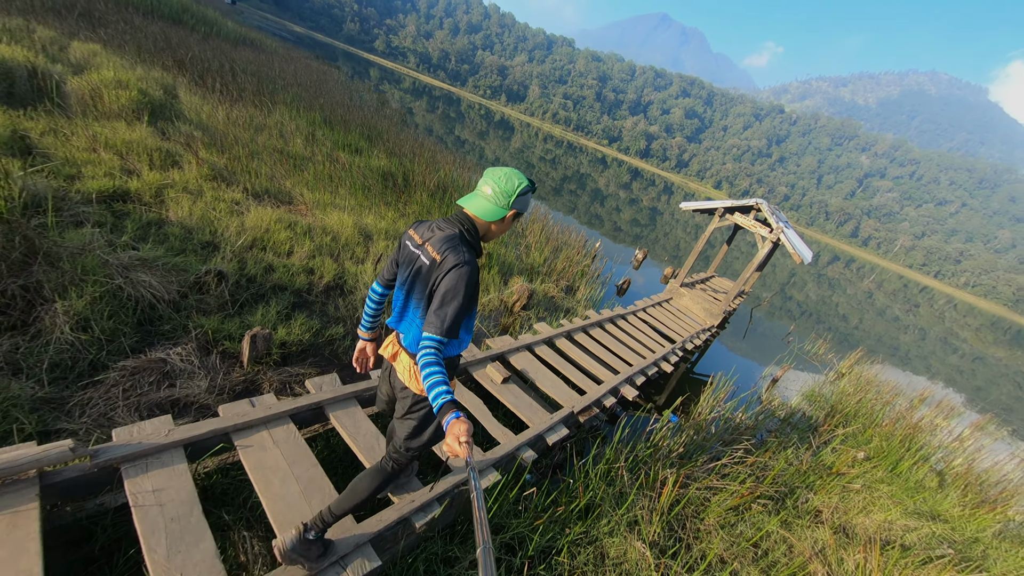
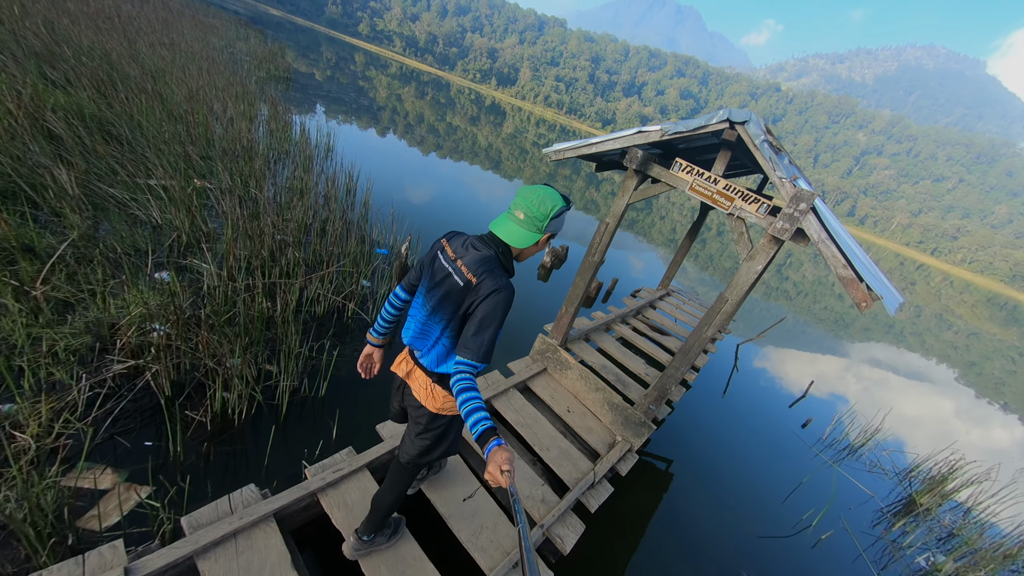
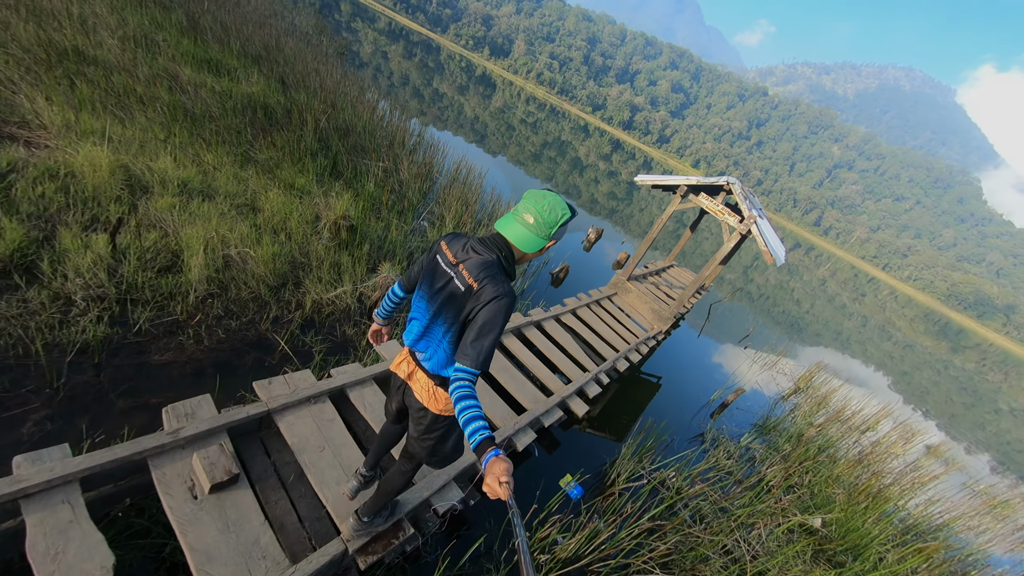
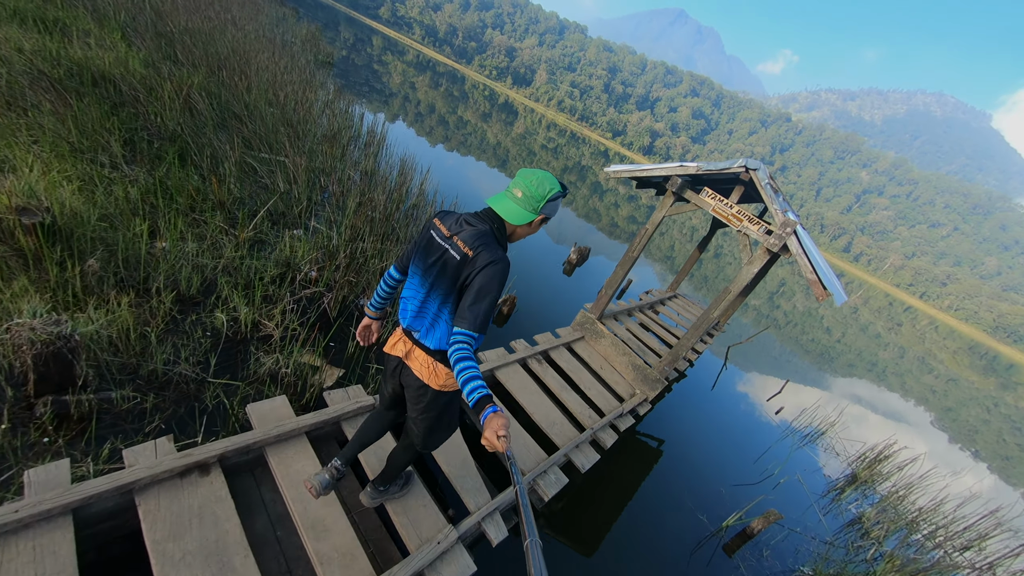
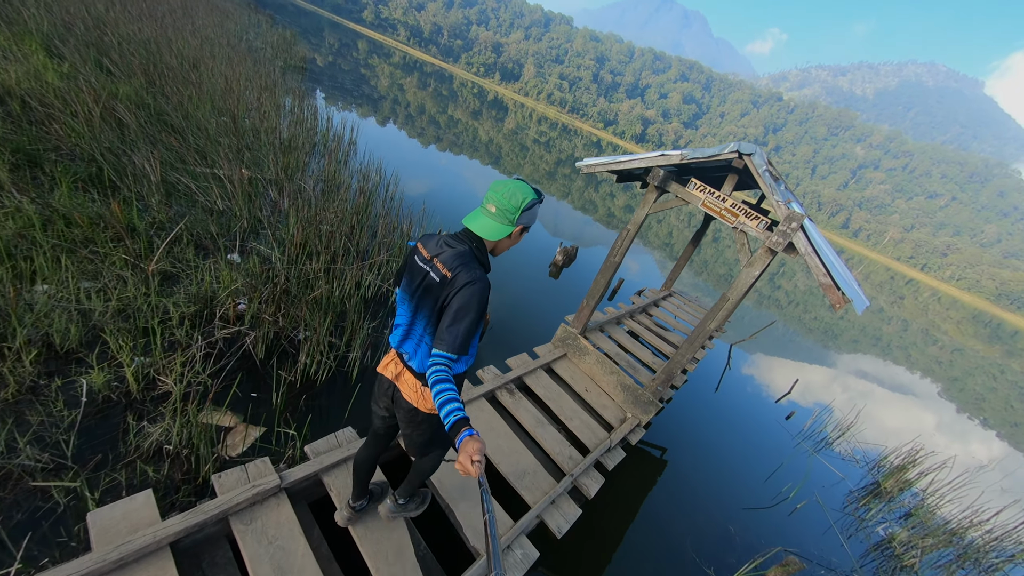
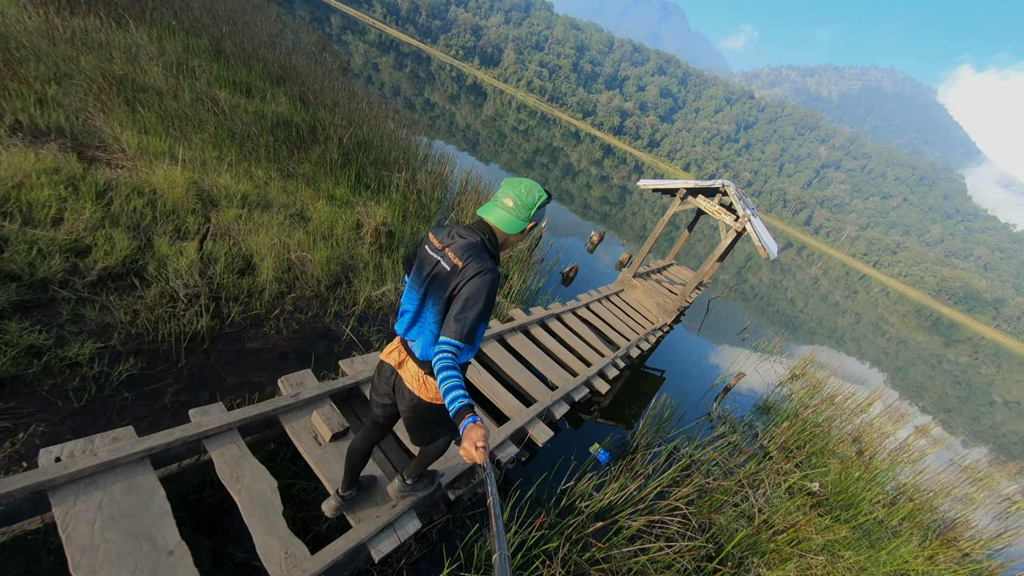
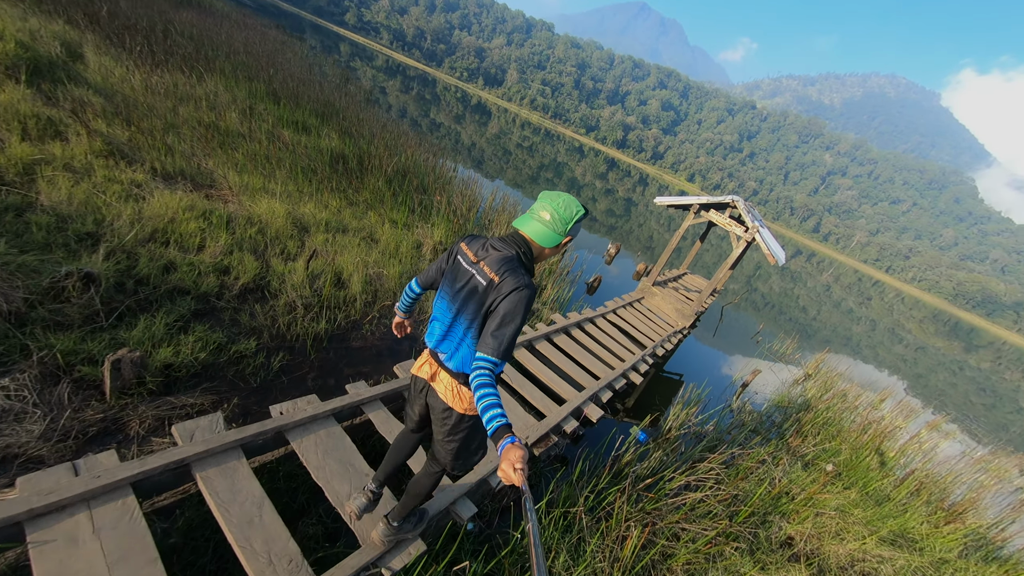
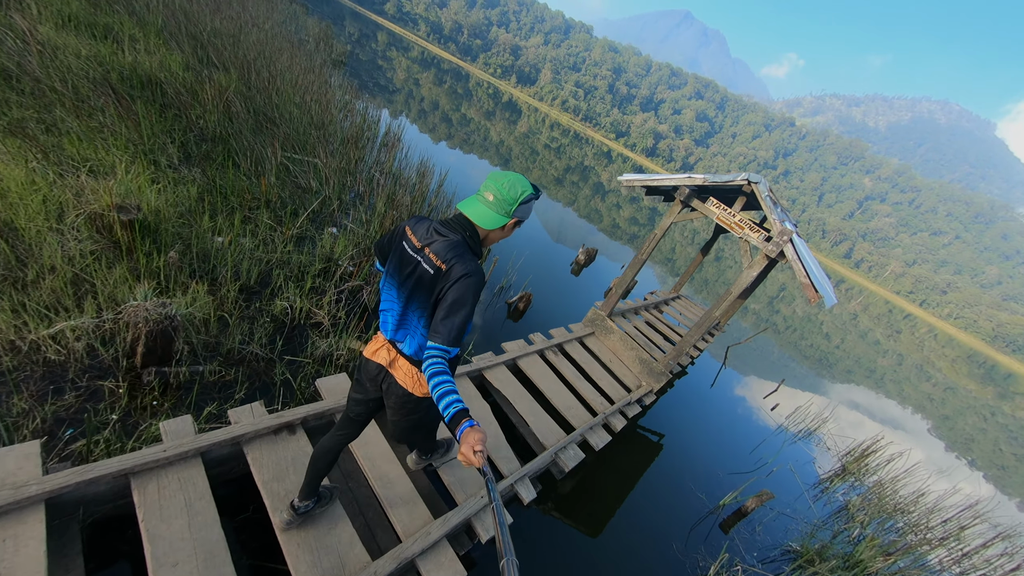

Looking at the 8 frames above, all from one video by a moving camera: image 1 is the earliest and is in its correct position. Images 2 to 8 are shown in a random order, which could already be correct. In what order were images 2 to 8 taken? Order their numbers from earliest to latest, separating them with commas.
7, 6, 3, 8, 4, 5, 2
